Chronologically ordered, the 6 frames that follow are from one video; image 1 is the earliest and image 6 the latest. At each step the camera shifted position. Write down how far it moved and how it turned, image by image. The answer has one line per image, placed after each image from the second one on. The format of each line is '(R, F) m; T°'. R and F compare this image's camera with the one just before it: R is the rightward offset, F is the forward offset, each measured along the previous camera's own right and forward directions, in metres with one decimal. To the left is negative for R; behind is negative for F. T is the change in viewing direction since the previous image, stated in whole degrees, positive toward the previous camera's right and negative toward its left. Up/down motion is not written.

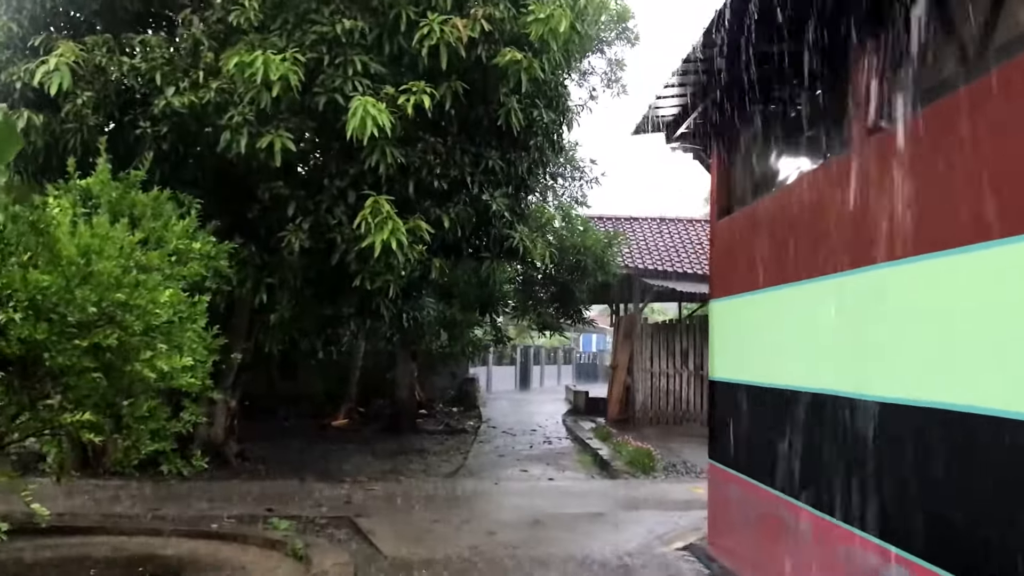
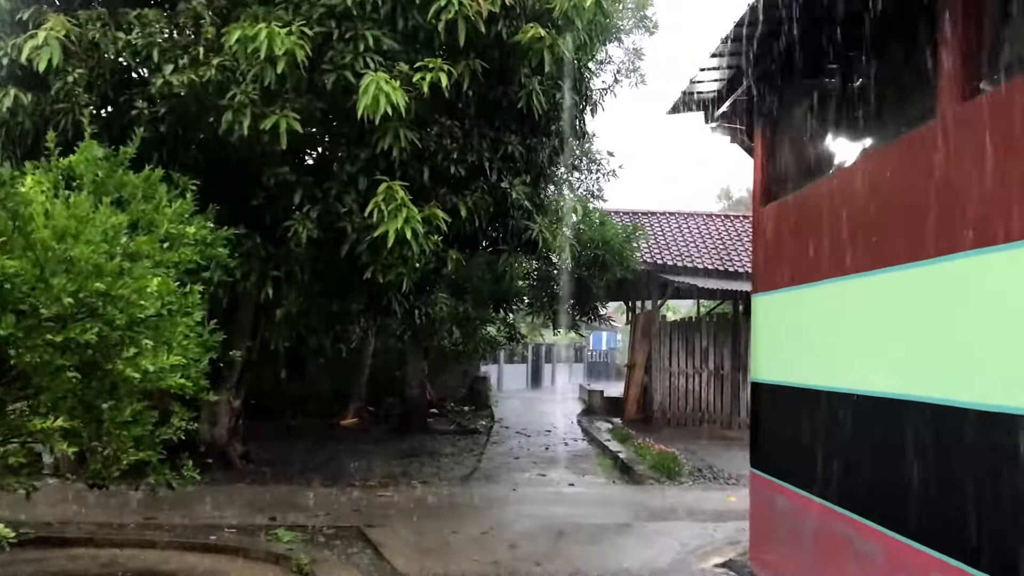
(-0.1, +0.5) m; -1°
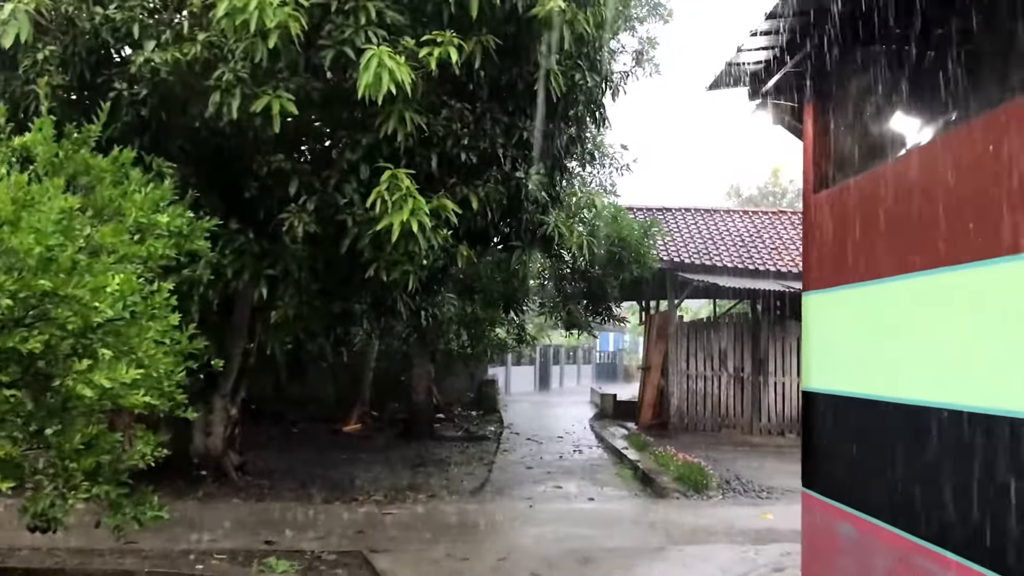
(-0.1, +0.6) m; 0°
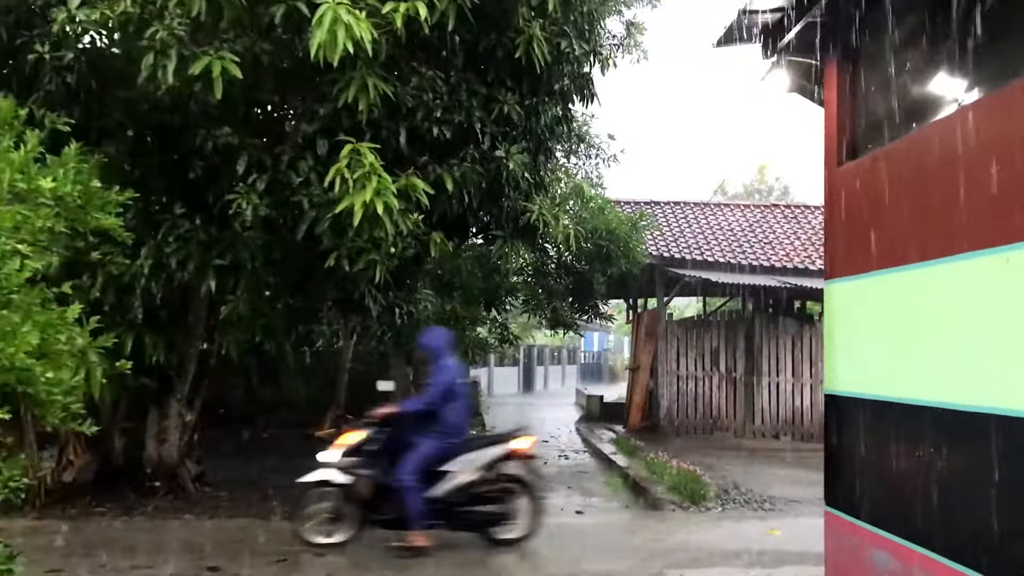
(0.0, +0.7) m; +1°
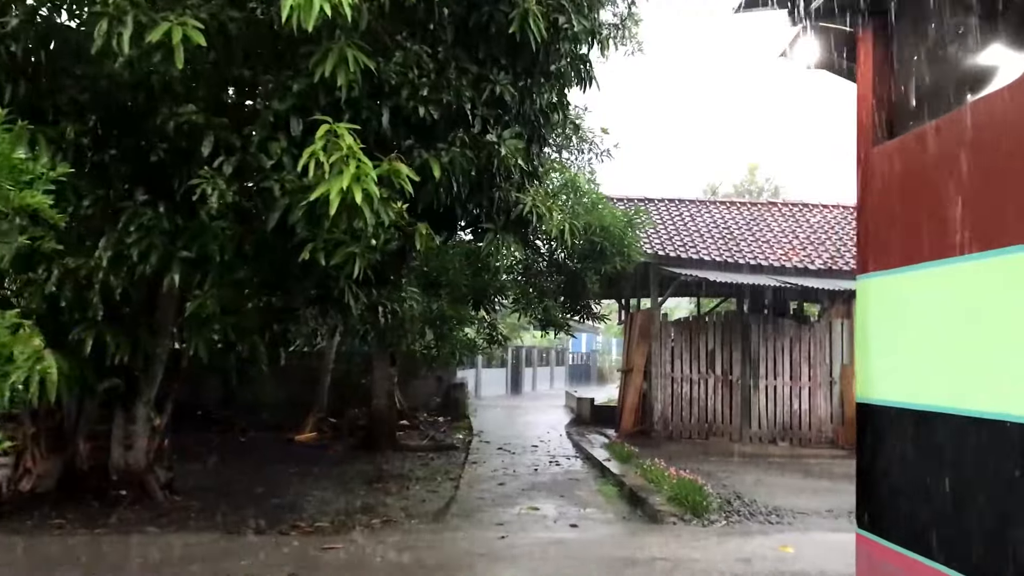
(0.0, +0.5) m; +1°
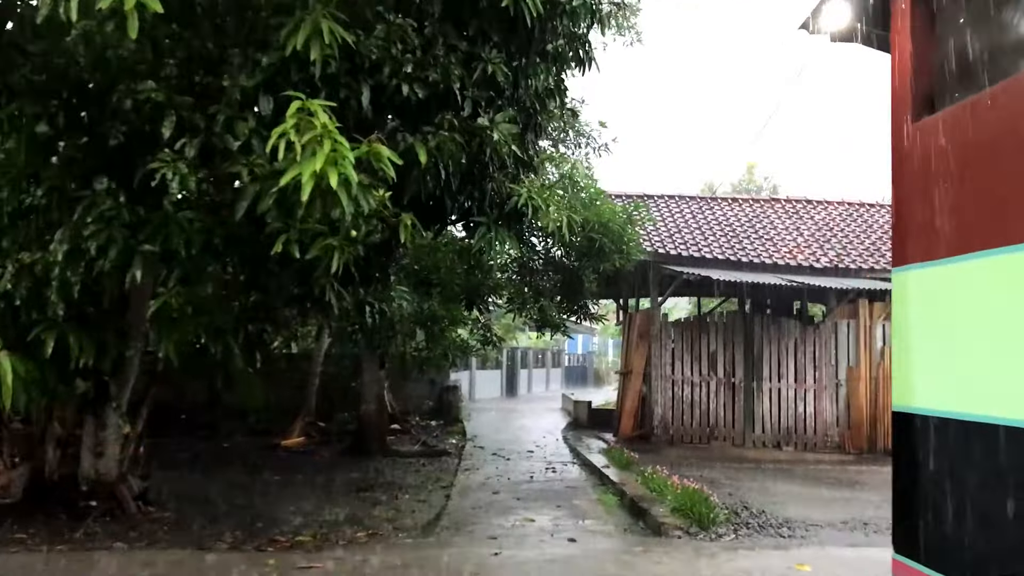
(0.0, +0.4) m; 0°
